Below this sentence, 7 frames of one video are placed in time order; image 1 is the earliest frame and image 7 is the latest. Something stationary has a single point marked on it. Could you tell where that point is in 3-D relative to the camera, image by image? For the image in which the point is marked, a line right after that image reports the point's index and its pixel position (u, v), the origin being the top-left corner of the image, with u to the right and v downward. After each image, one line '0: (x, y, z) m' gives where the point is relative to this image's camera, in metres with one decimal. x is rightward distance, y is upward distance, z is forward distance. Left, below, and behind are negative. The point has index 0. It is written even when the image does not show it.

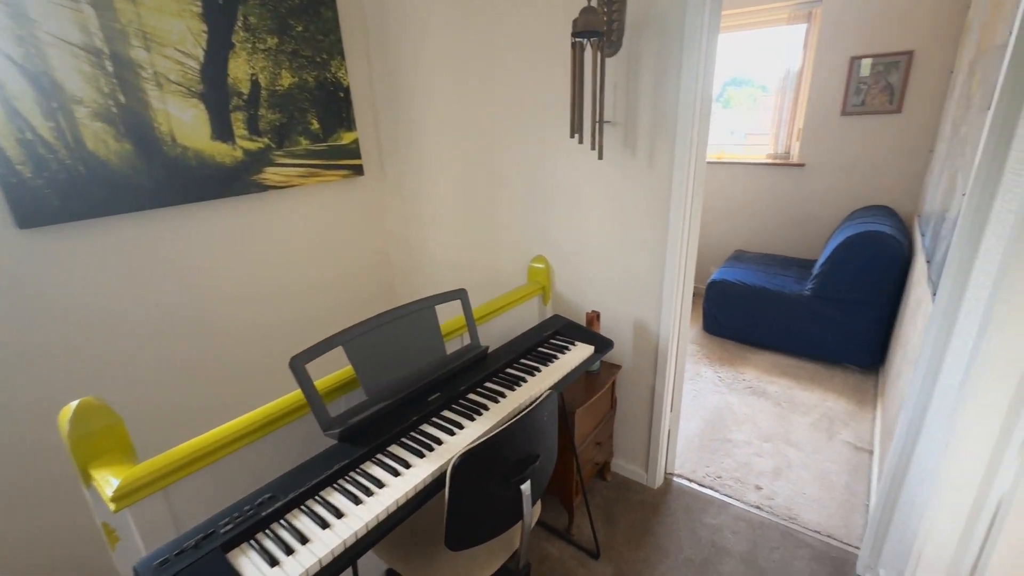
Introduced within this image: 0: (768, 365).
0: (+1.5, -0.5, +2.8) m
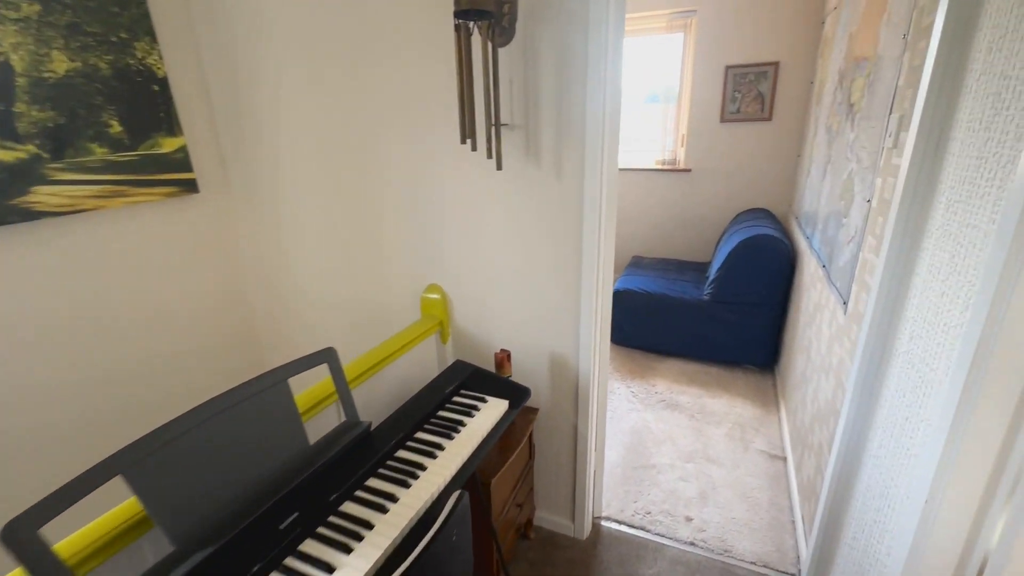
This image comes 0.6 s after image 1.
0: (+1.0, -0.5, +2.8) m
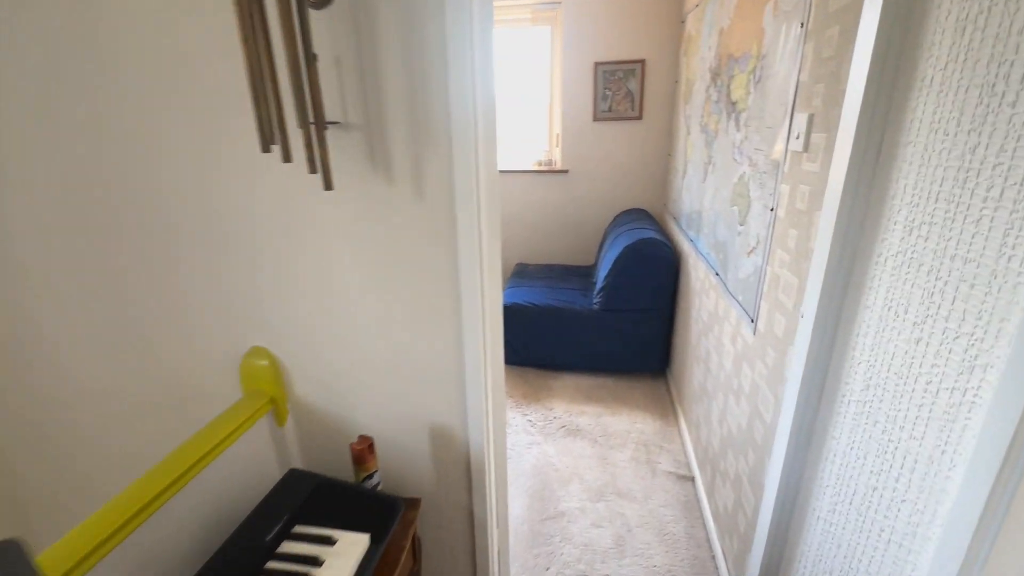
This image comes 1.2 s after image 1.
0: (+0.3, -0.6, +2.6) m
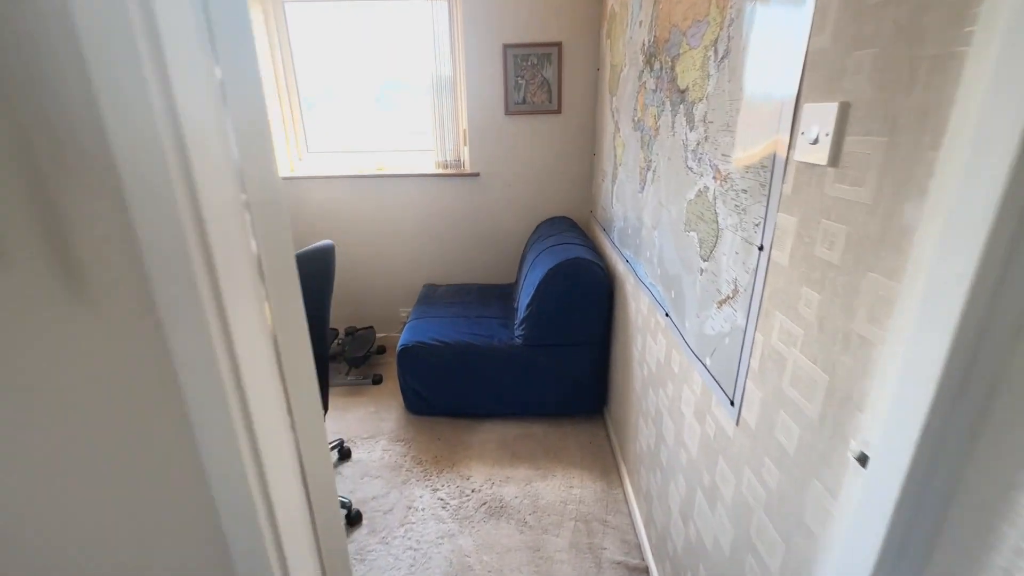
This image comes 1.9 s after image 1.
0: (-0.1, -0.7, +2.1) m
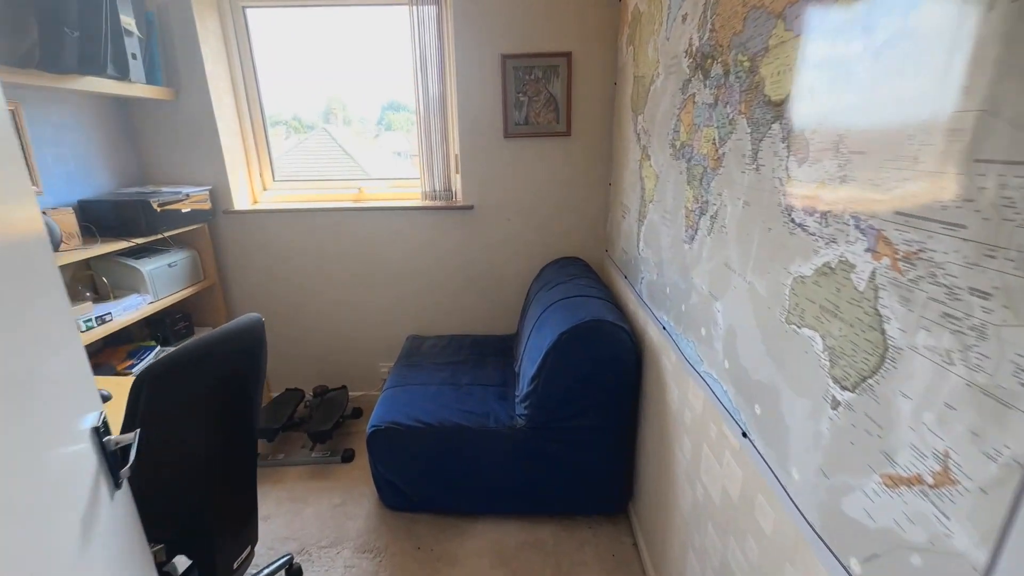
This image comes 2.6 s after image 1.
0: (-0.1, -1.0, +1.6) m
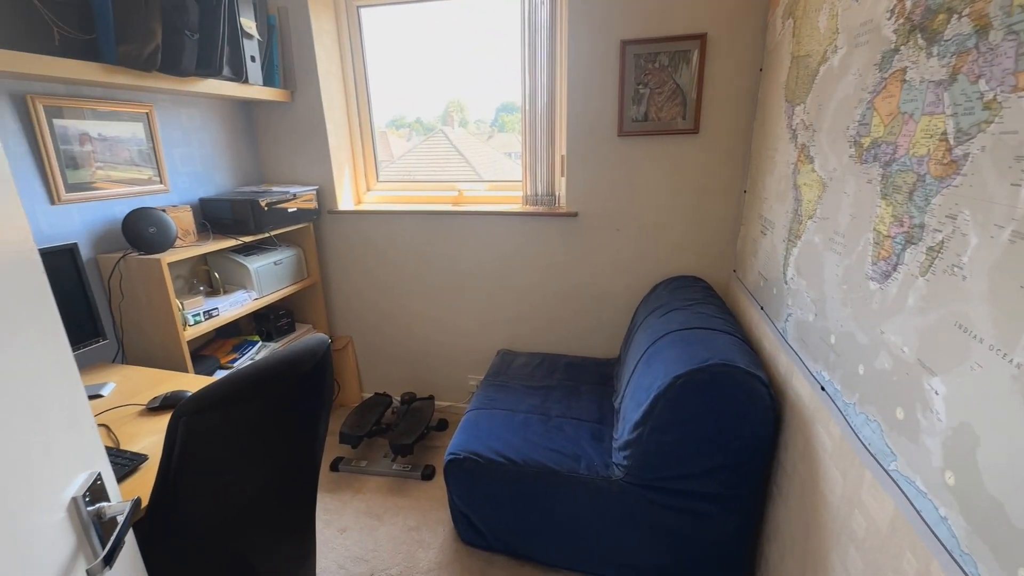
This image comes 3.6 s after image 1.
0: (+0.2, -1.0, +1.4) m
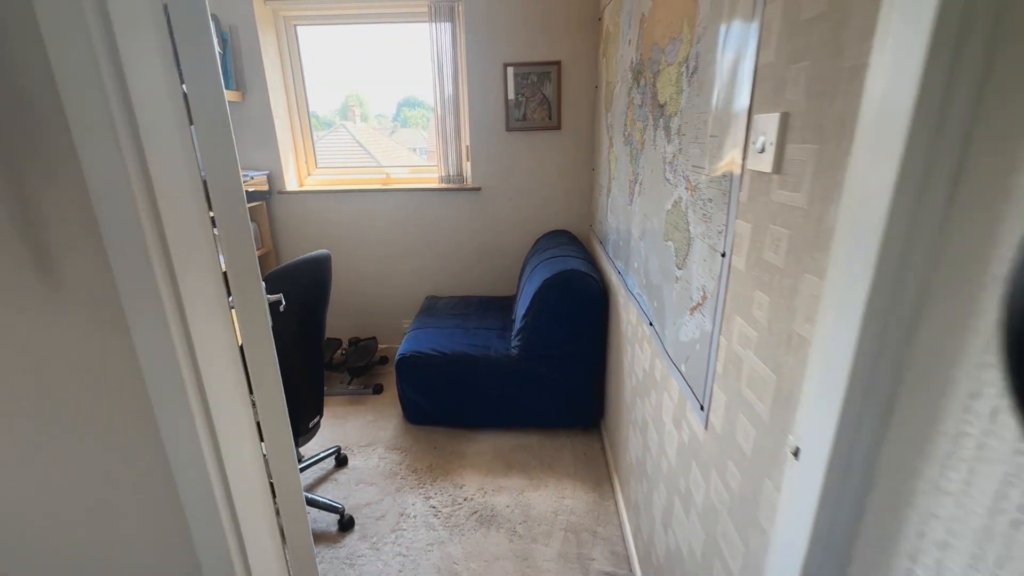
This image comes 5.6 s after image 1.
0: (-0.1, -0.8, +2.1) m
